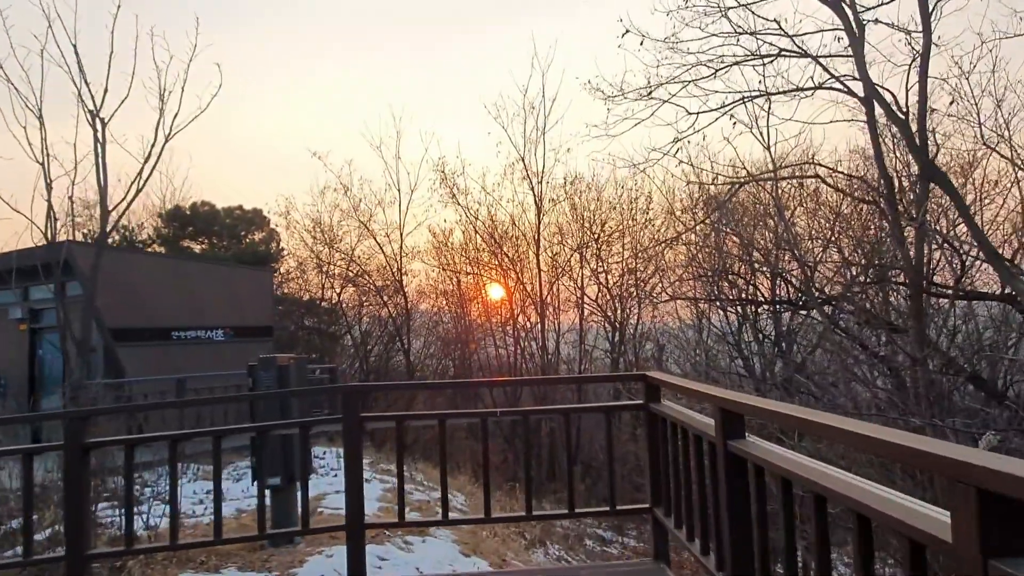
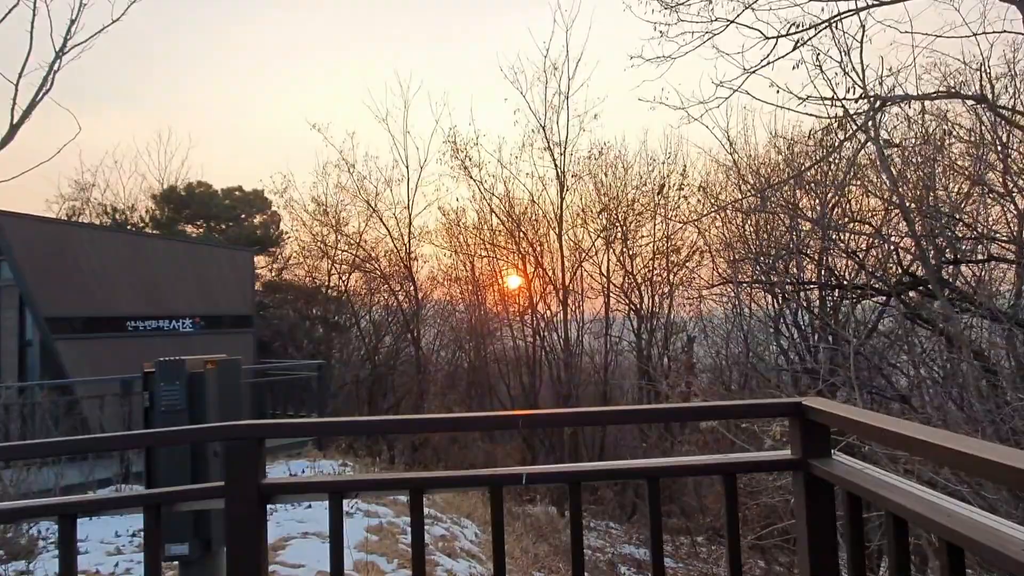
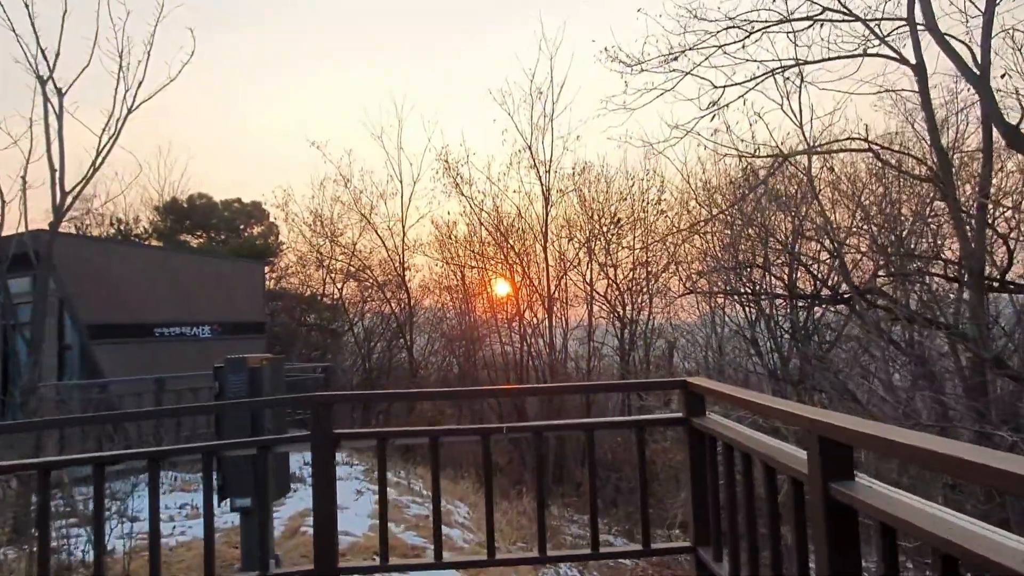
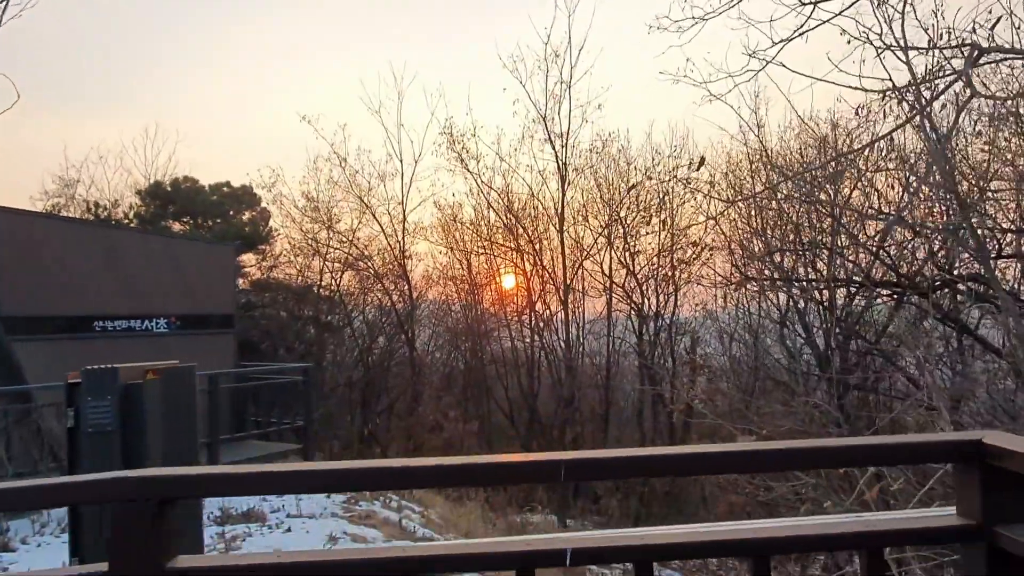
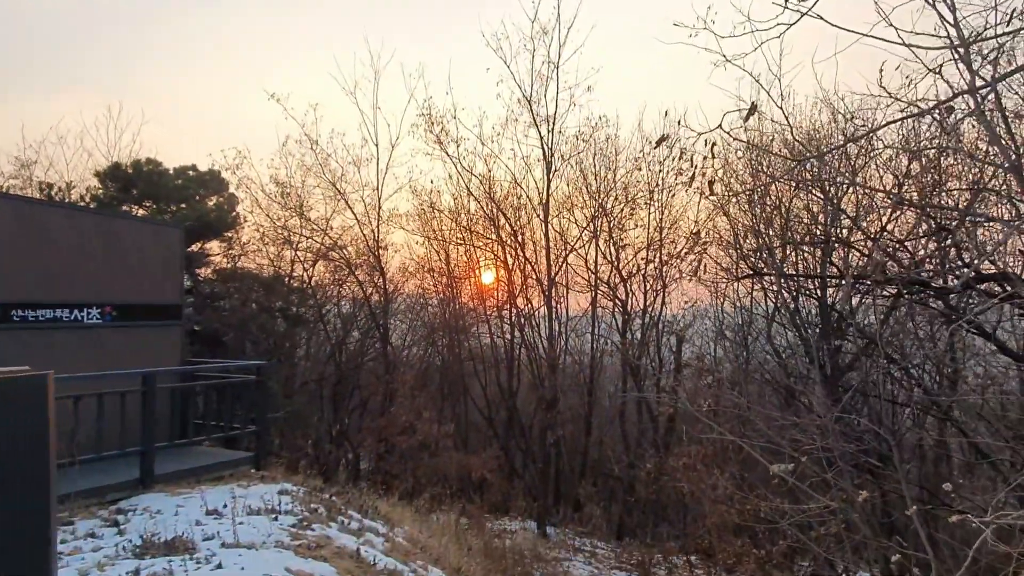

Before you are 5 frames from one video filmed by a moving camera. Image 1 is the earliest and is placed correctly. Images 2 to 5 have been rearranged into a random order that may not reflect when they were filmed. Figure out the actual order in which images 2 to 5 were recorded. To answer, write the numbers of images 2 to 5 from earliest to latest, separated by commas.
3, 2, 4, 5
